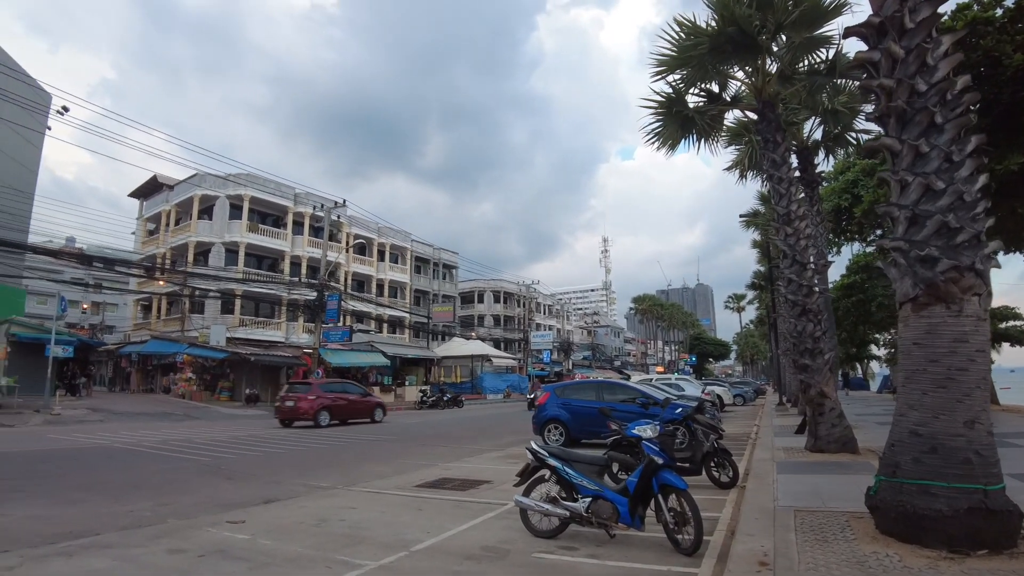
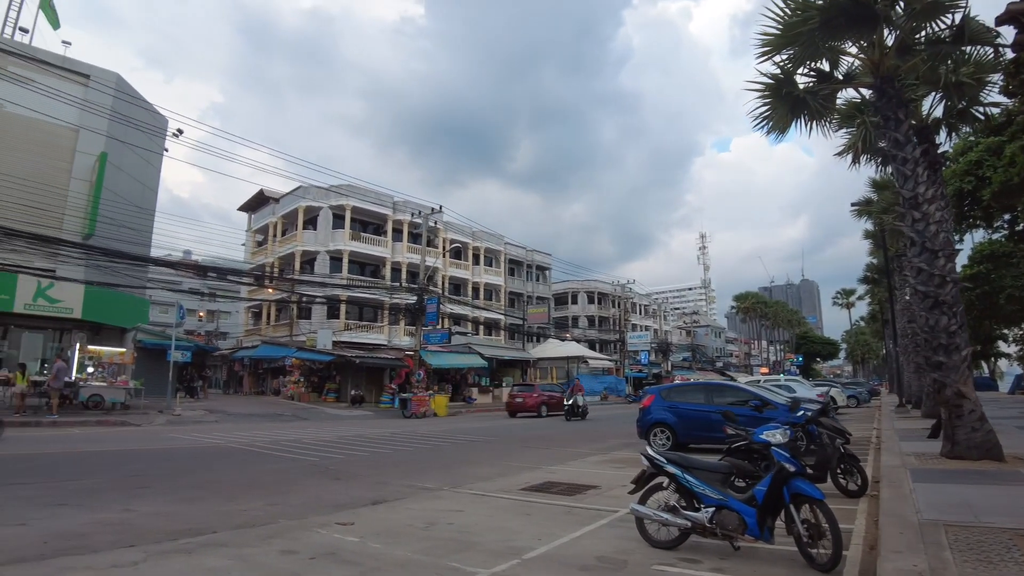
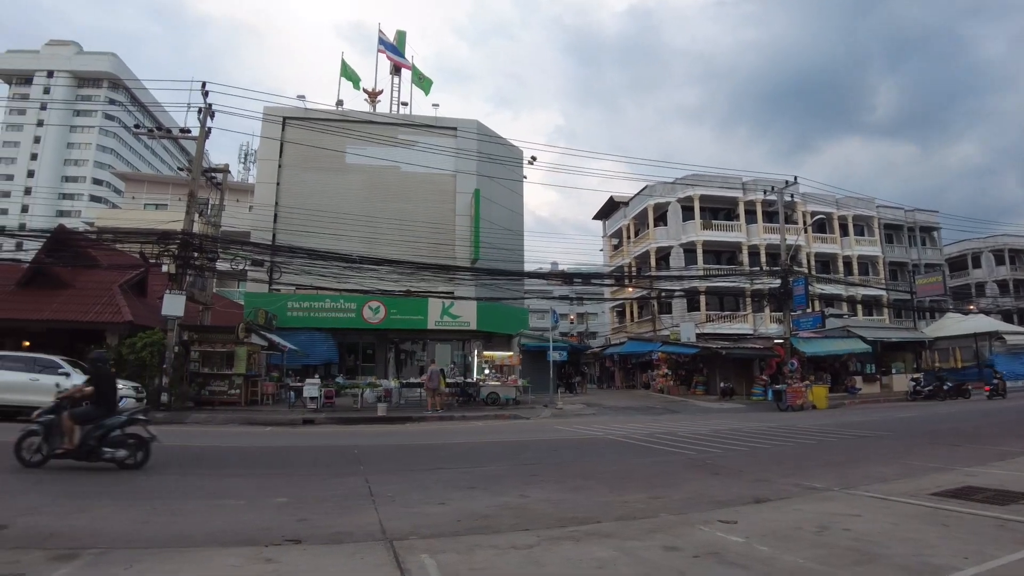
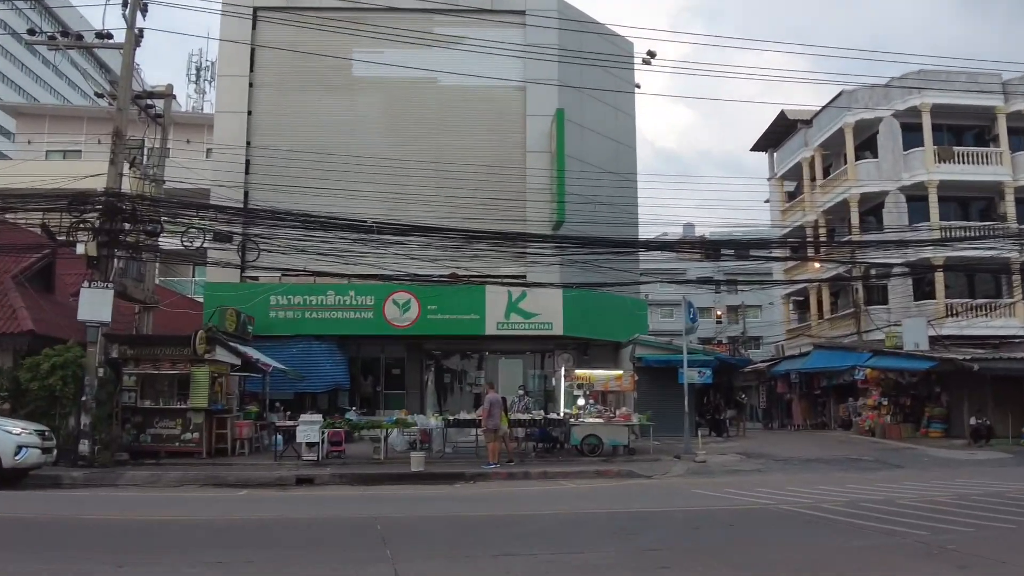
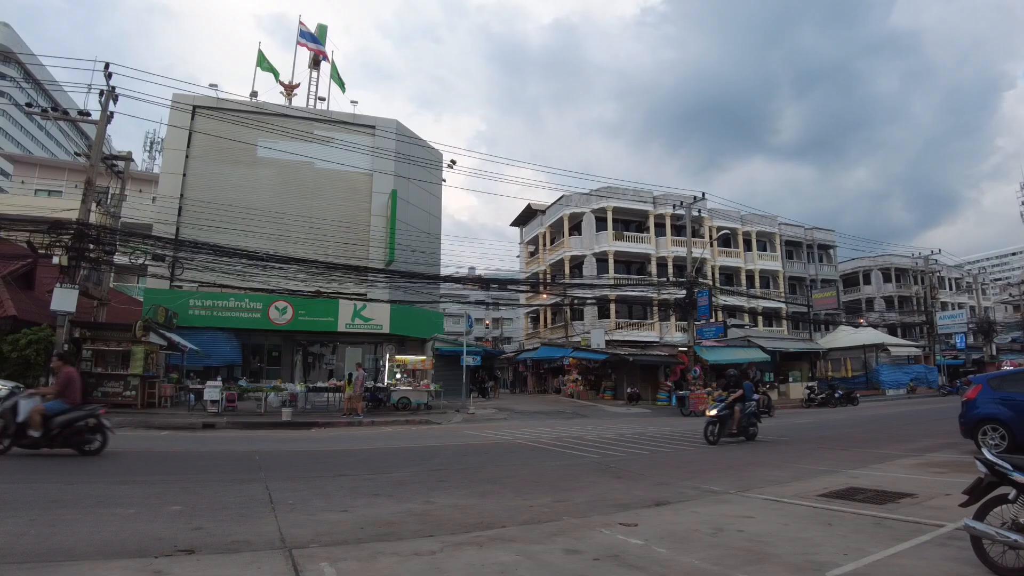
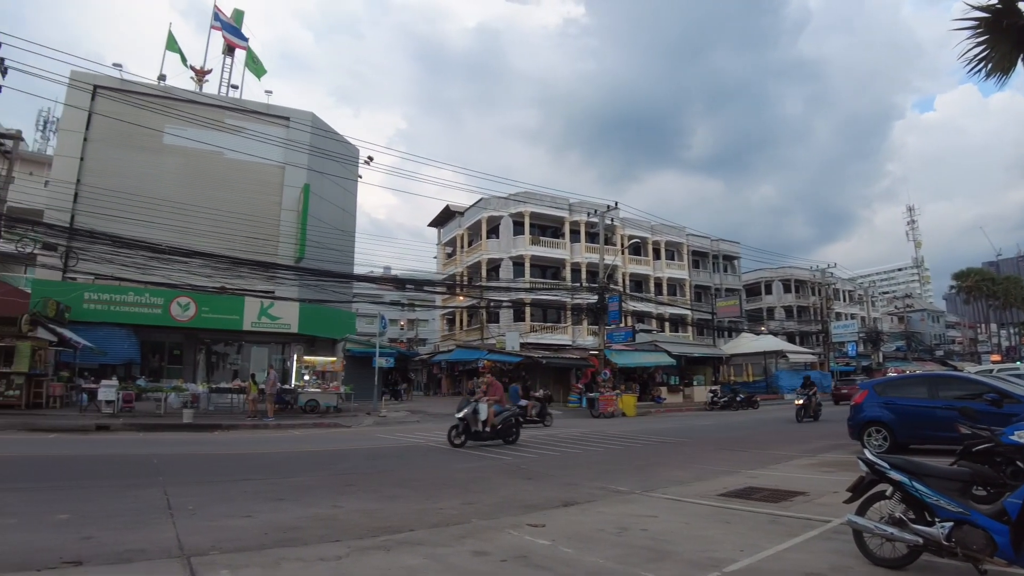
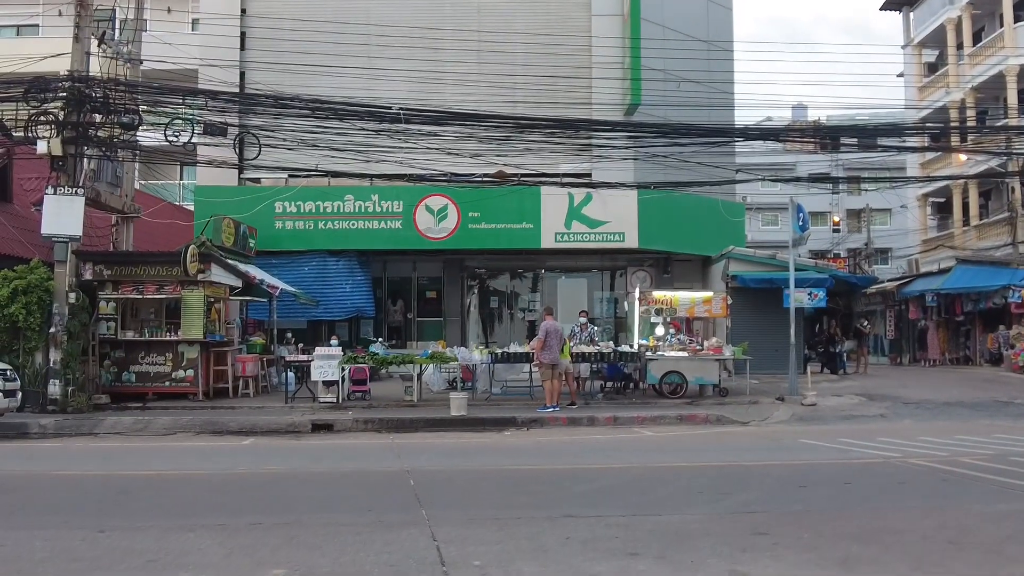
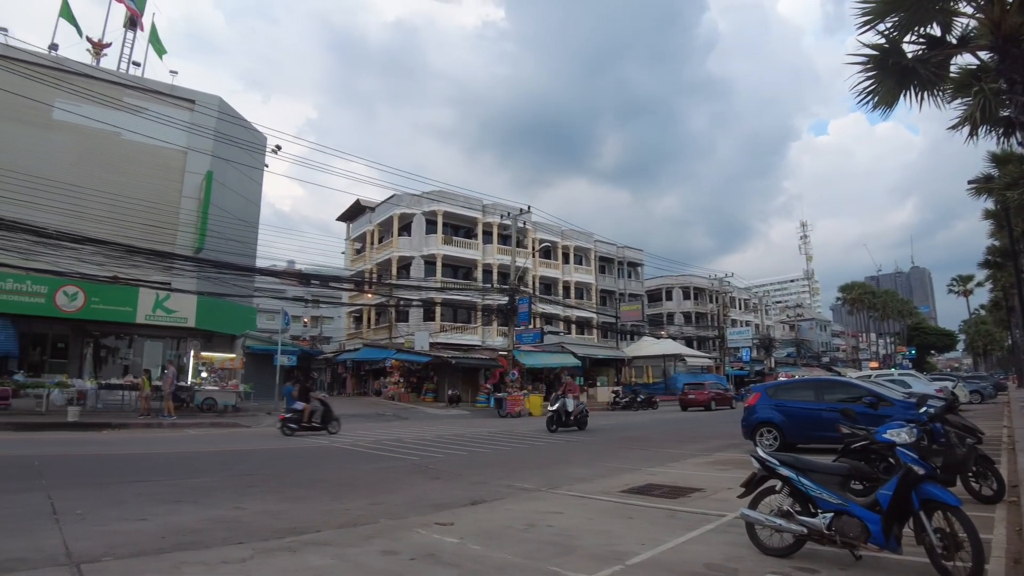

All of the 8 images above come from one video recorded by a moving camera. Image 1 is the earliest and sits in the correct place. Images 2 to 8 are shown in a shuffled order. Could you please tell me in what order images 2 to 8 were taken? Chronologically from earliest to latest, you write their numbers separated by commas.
2, 8, 6, 5, 3, 4, 7
